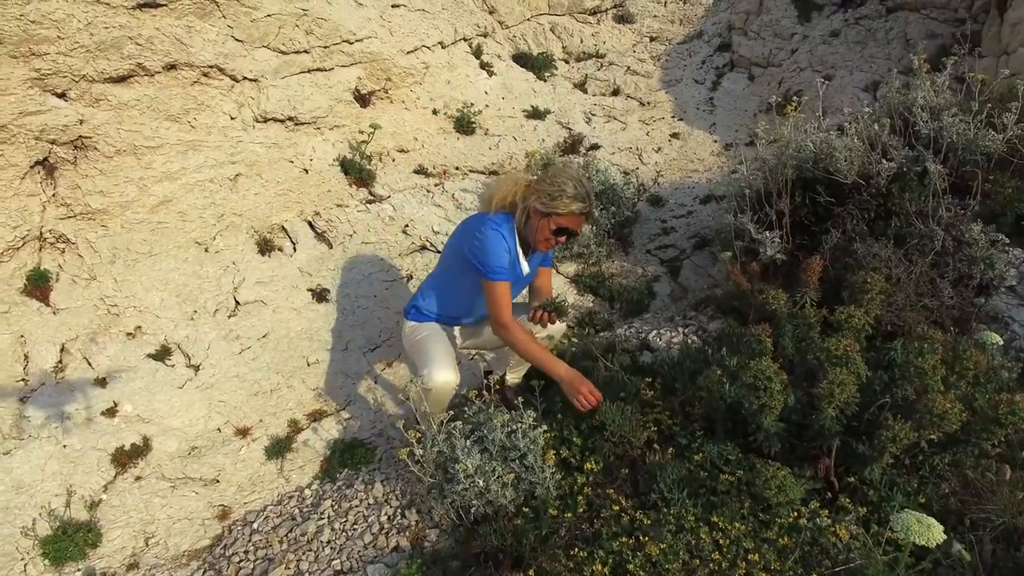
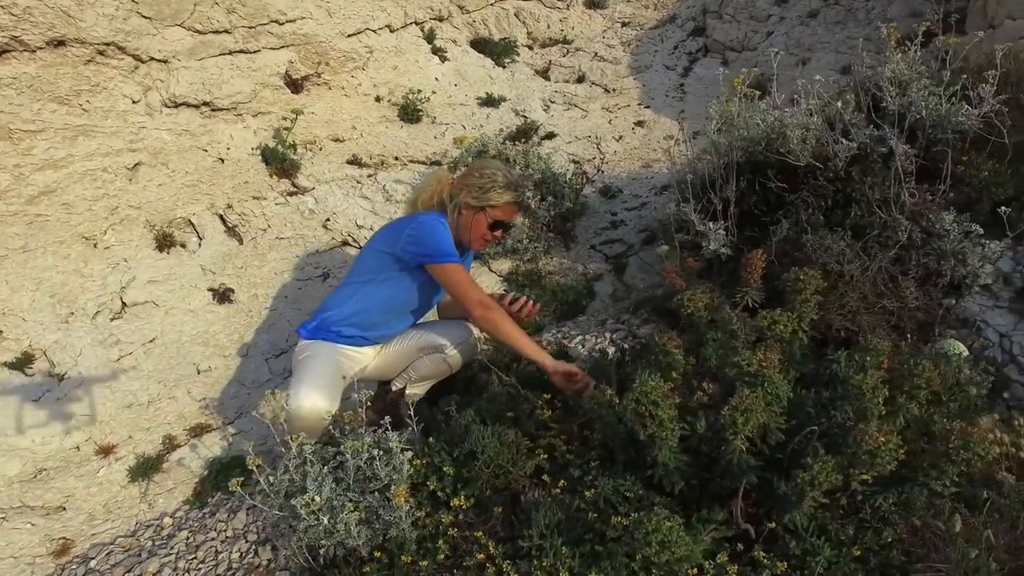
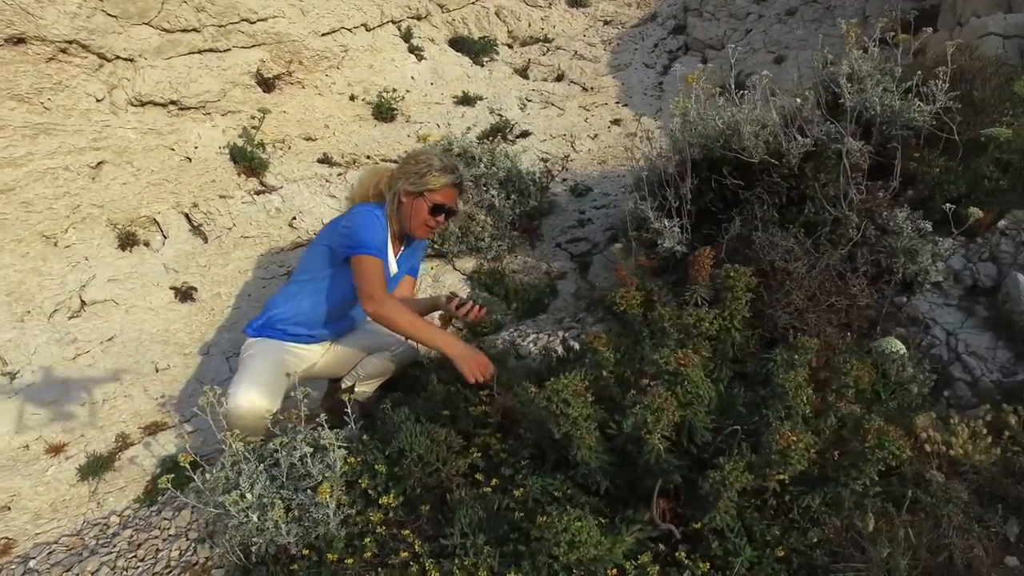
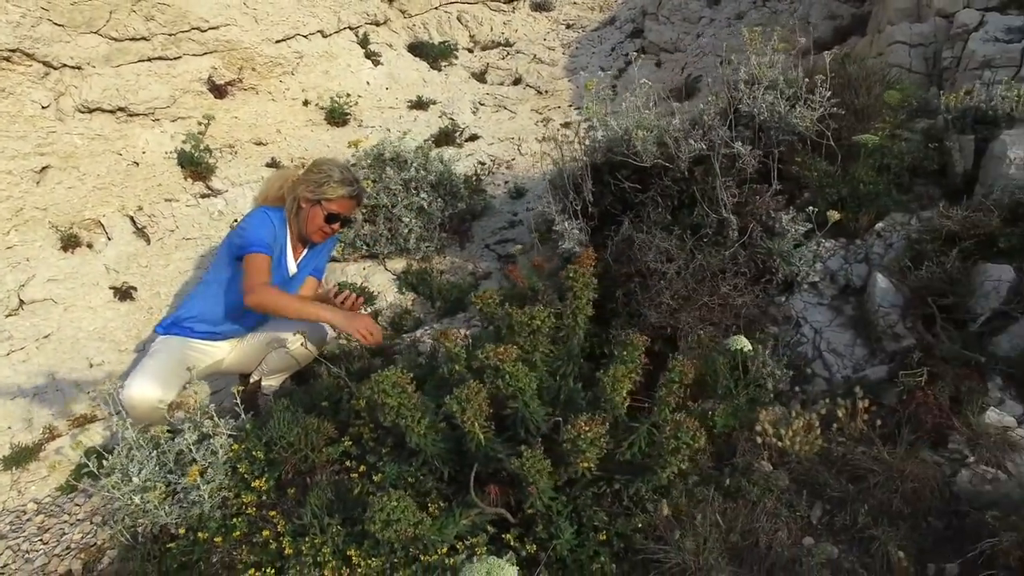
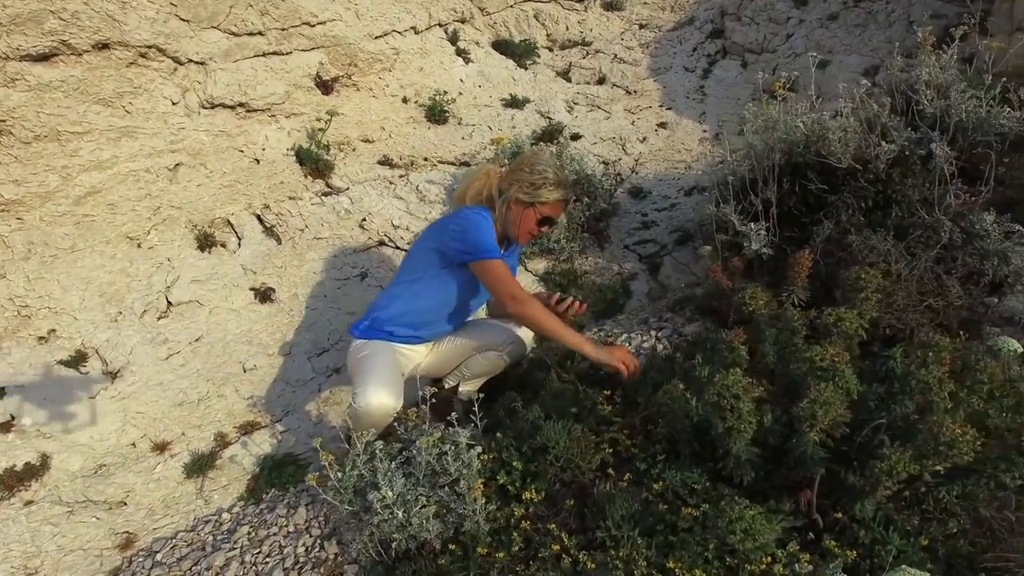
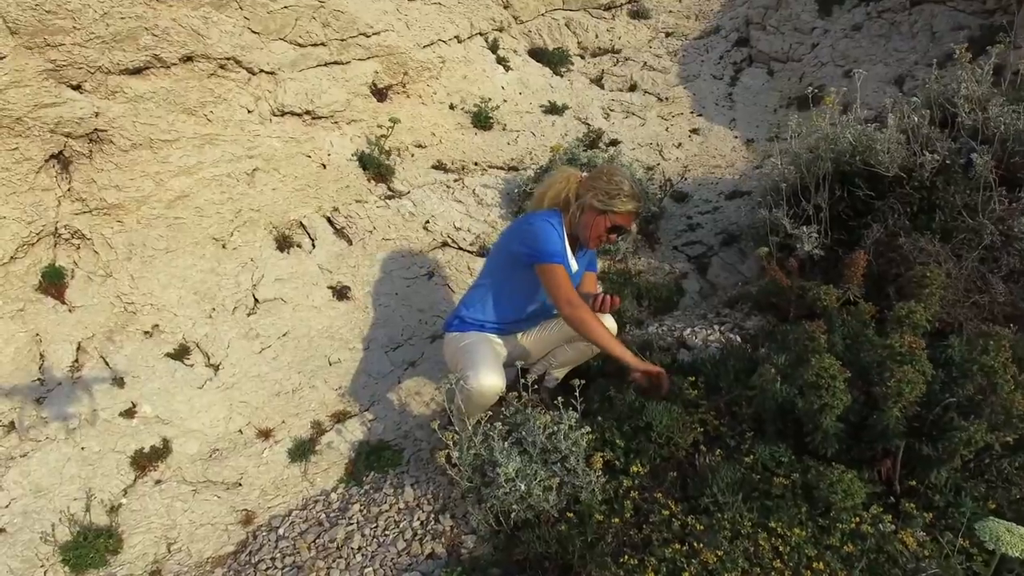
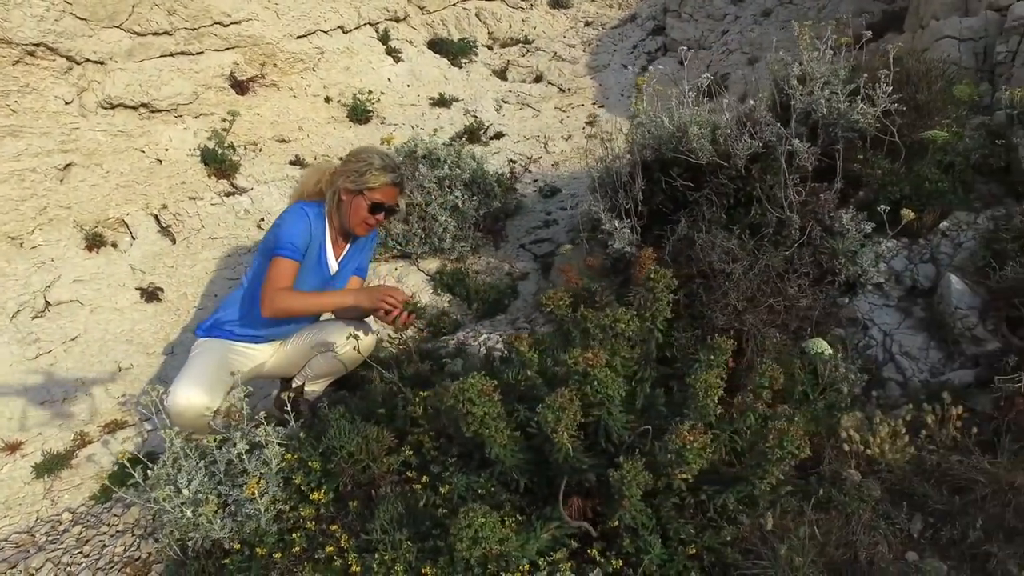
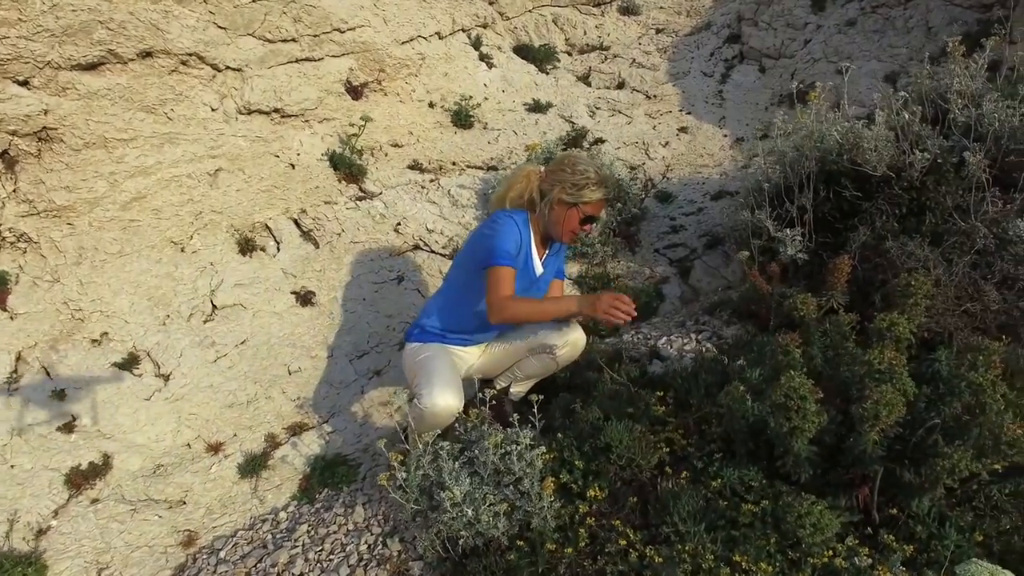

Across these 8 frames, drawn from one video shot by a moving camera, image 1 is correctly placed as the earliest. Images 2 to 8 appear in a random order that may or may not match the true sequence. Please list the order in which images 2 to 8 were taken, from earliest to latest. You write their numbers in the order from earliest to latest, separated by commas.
6, 8, 5, 2, 3, 7, 4
